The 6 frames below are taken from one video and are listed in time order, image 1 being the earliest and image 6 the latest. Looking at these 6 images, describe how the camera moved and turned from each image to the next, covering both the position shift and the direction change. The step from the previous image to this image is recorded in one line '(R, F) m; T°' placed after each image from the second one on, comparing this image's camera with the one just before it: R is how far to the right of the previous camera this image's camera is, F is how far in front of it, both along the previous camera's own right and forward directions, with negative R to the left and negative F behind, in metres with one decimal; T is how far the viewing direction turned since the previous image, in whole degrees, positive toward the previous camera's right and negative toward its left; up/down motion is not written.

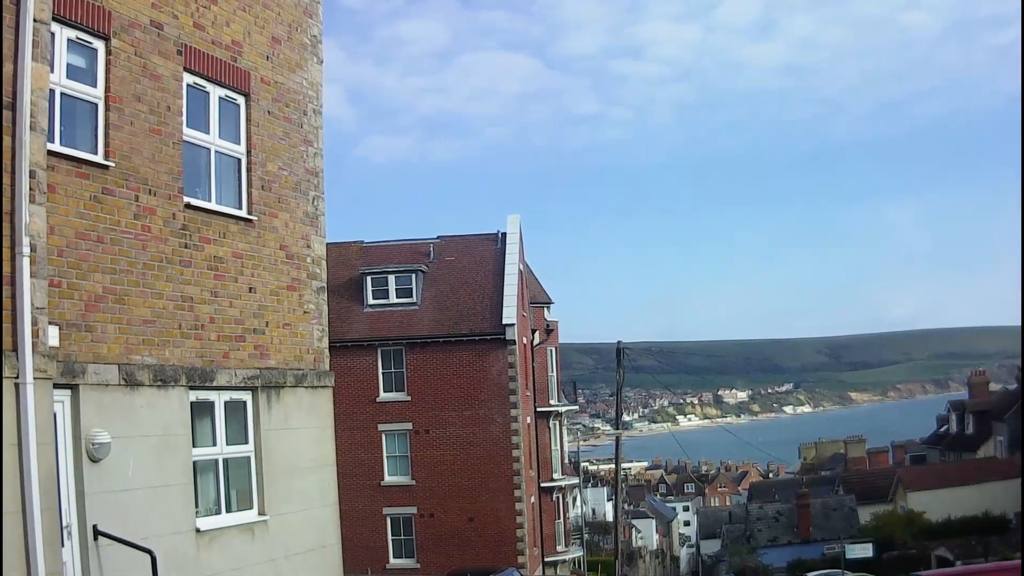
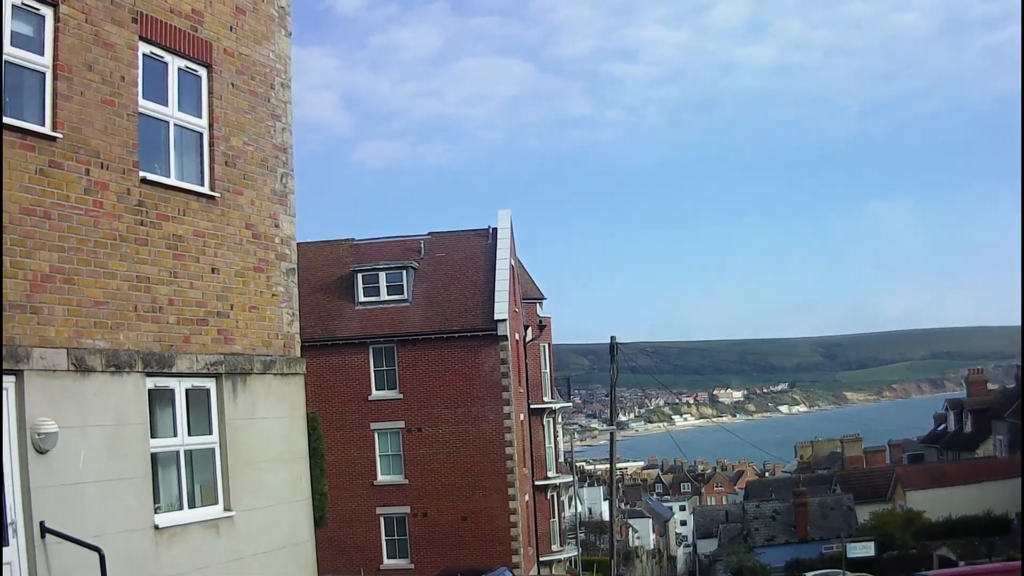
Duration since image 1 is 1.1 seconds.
(+0.1, +0.5) m; 0°
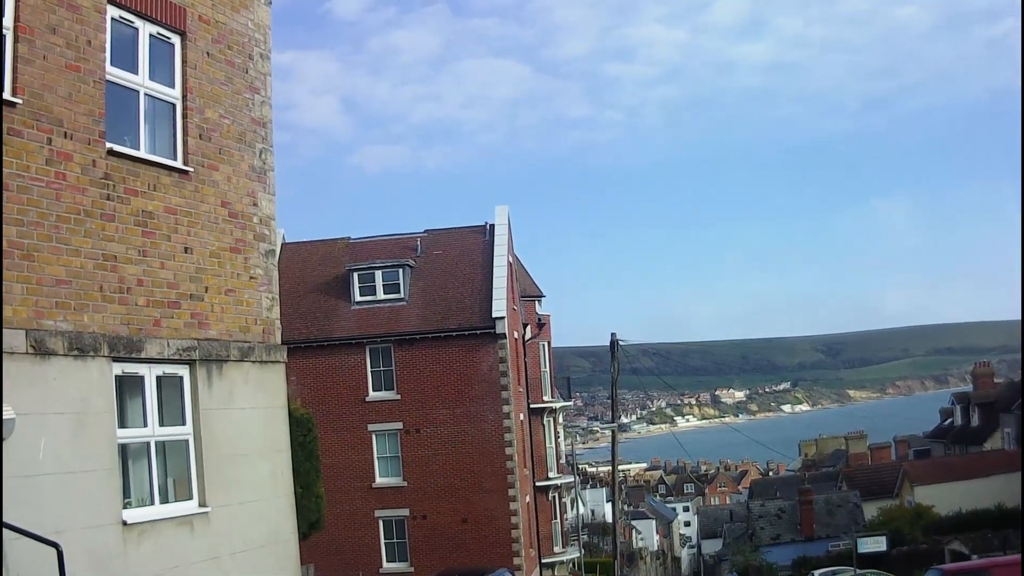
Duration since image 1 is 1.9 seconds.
(+0.1, +0.5) m; 0°
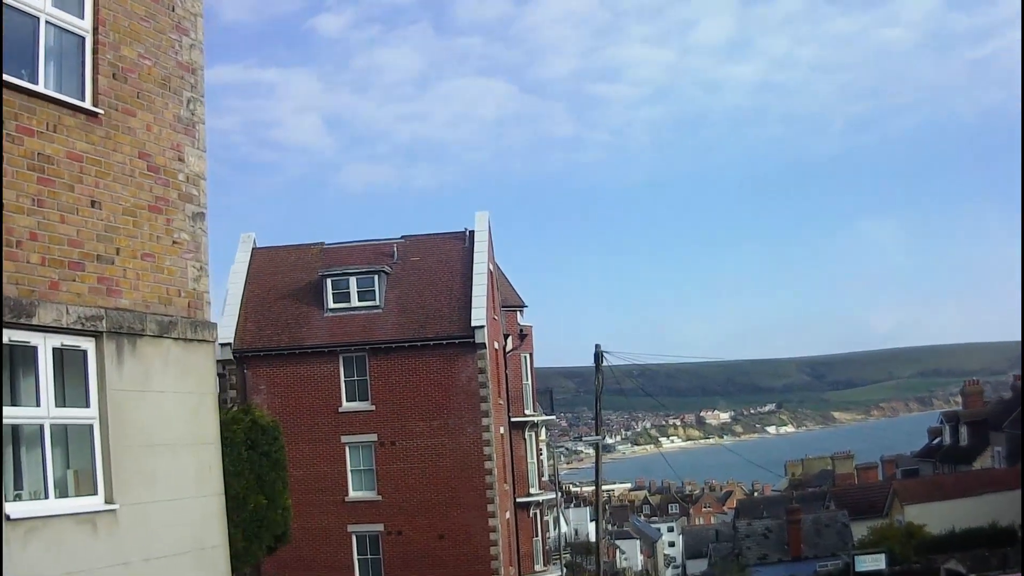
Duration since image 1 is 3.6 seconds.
(+0.2, +1.0) m; +1°
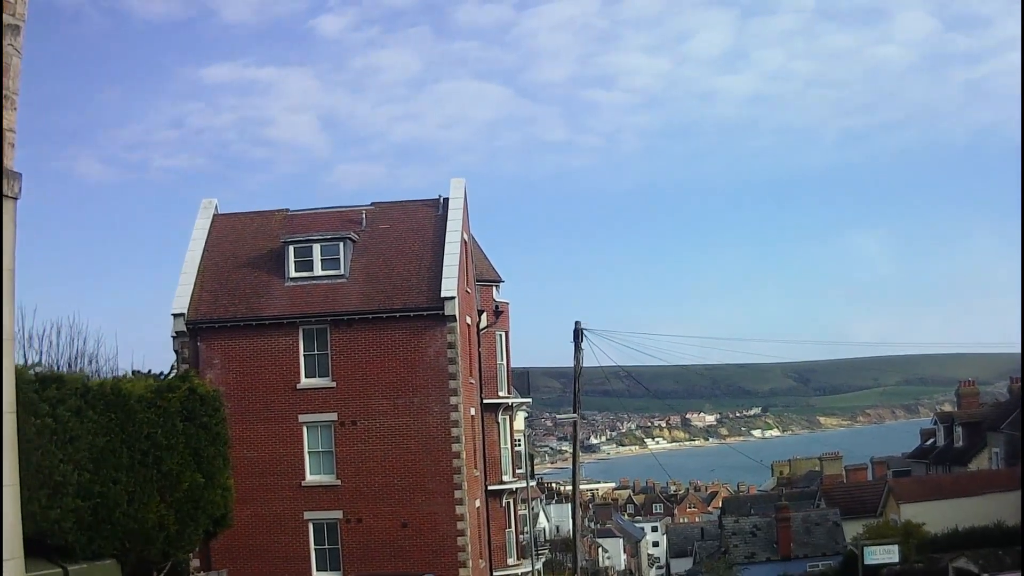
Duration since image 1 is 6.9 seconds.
(+0.4, +2.0) m; +1°
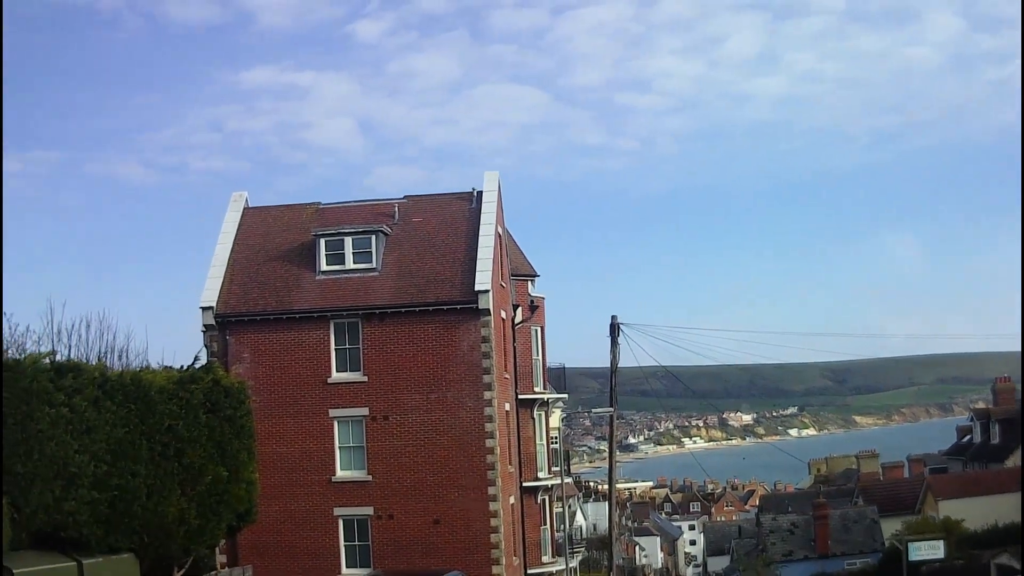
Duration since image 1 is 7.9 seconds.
(+0.1, +0.6) m; -2°
